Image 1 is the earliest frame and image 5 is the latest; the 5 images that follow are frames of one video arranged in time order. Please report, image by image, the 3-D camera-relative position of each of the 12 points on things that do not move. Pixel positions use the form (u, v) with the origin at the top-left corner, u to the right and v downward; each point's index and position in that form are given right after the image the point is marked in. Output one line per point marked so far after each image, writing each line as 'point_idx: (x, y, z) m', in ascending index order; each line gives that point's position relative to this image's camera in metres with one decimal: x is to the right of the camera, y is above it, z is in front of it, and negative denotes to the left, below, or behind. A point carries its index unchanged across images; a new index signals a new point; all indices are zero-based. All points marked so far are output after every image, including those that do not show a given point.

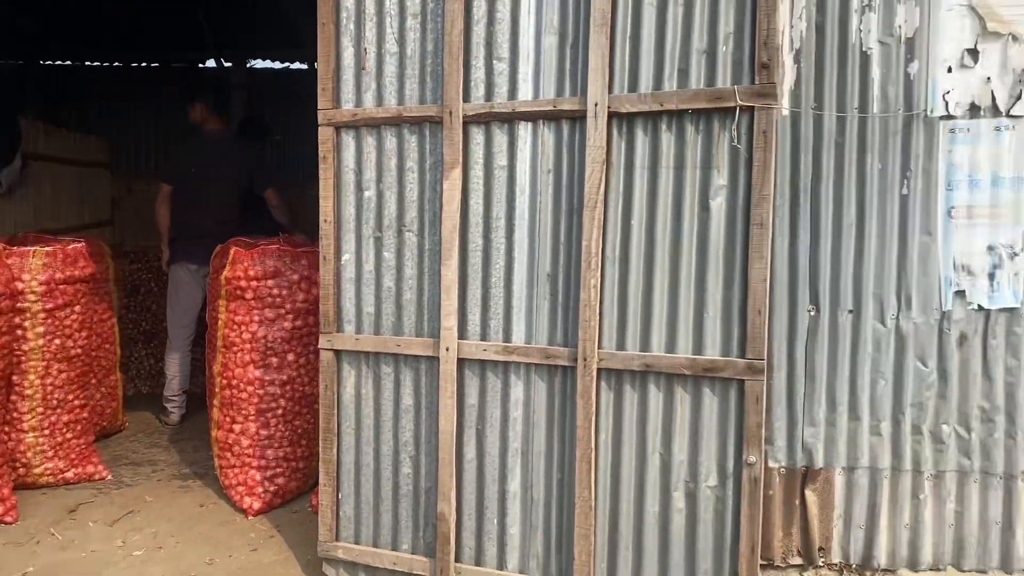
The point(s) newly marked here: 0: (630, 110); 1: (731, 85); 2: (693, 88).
0: (+0.3, +0.5, +2.4) m
1: (+0.6, +0.6, +2.4) m
2: (+0.5, +0.5, +2.4) m
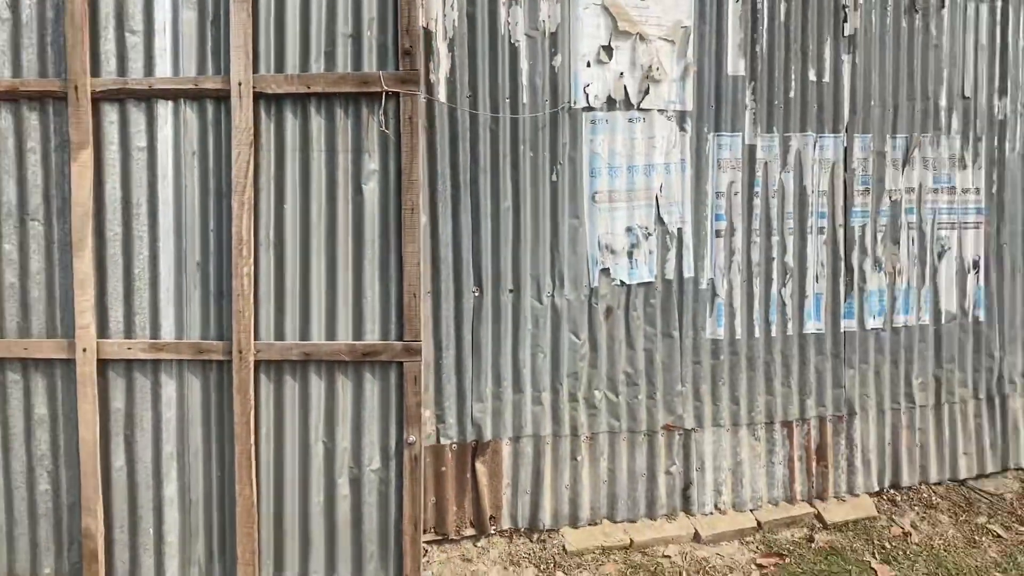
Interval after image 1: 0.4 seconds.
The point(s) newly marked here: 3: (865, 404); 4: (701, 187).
0: (-0.6, +0.5, +2.3) m
1: (-0.4, +0.6, +2.4) m
2: (-0.5, +0.6, +2.3) m
3: (+1.4, -0.4, +3.4) m
4: (+0.7, +0.4, +3.1) m
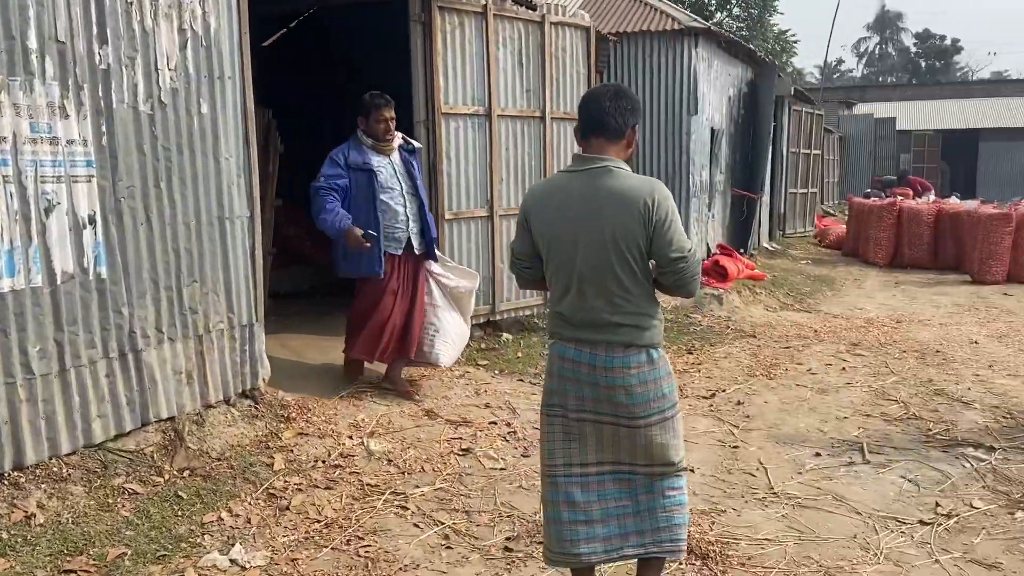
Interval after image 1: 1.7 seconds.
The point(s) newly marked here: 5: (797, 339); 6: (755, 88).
0: (-2.6, +0.5, +0.7) m
1: (-2.4, +0.6, +0.9) m
2: (-2.4, +0.5, +0.9) m
3: (-1.8, -0.3, +3.0) m
4: (-2.2, +0.4, +2.2) m
5: (+2.3, -0.4, +7.1) m
6: (+2.8, +2.3, +10.2) m
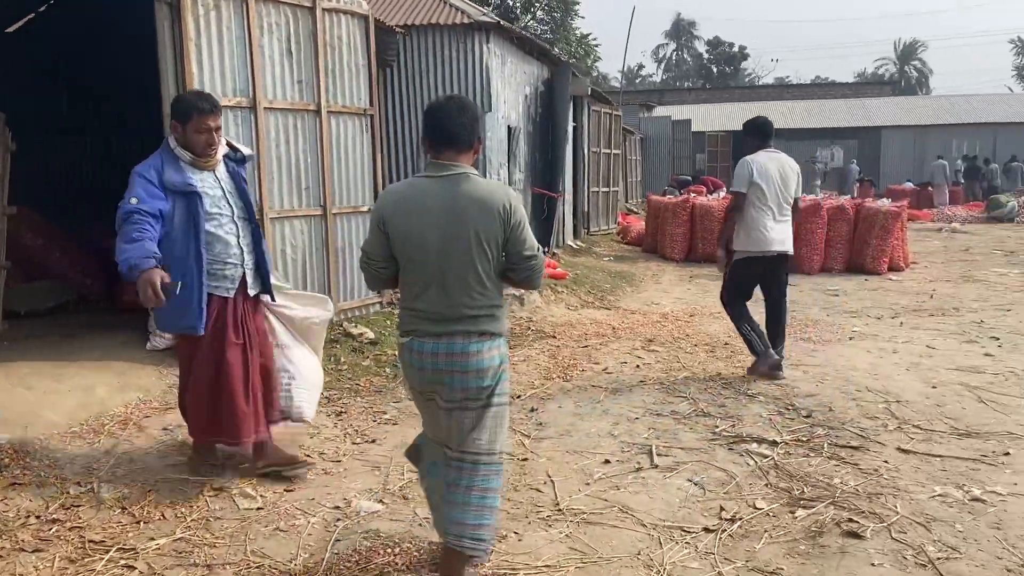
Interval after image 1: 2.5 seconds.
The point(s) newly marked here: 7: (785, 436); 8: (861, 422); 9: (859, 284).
0: (-2.9, +0.3, -0.2) m
1: (-2.7, +0.4, +0.1) m
2: (-2.8, +0.4, 0.0) m
3: (-2.6, -0.4, +2.1) m
4: (-2.8, +0.3, +1.3) m
5: (+0.7, -0.4, +7.0) m
6: (+0.5, +2.3, +10.2) m
7: (+1.4, -0.7, +4.4) m
8: (+1.8, -0.7, +4.6) m
9: (+3.9, 0.0, +9.9) m
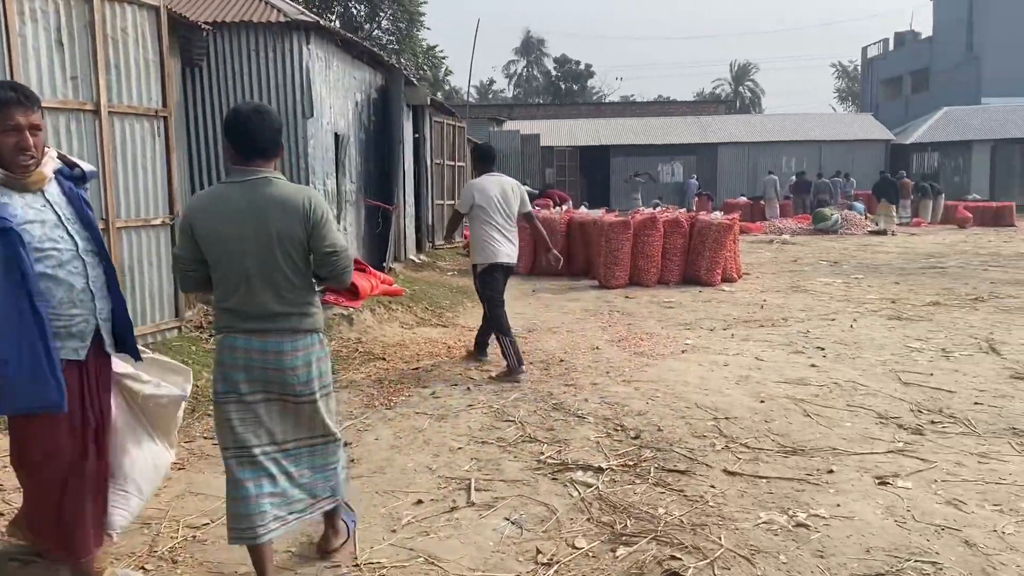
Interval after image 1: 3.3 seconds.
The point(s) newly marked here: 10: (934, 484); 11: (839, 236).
0: (-3.0, +0.3, -1.0) m
1: (-2.9, +0.4, -0.8) m
2: (-2.9, +0.4, -0.9) m
3: (-3.1, -0.5, +1.3) m
4: (-3.1, +0.2, +0.5) m
5: (-0.6, -0.5, +6.6) m
6: (-1.4, +2.2, +9.8) m
7: (+0.5, -0.8, +4.1) m
8: (+0.9, -0.8, +4.4) m
9: (+2.1, -0.1, +10.0) m
10: (+1.8, -0.8, +3.8) m
11: (+7.2, +1.1, +19.2) m
